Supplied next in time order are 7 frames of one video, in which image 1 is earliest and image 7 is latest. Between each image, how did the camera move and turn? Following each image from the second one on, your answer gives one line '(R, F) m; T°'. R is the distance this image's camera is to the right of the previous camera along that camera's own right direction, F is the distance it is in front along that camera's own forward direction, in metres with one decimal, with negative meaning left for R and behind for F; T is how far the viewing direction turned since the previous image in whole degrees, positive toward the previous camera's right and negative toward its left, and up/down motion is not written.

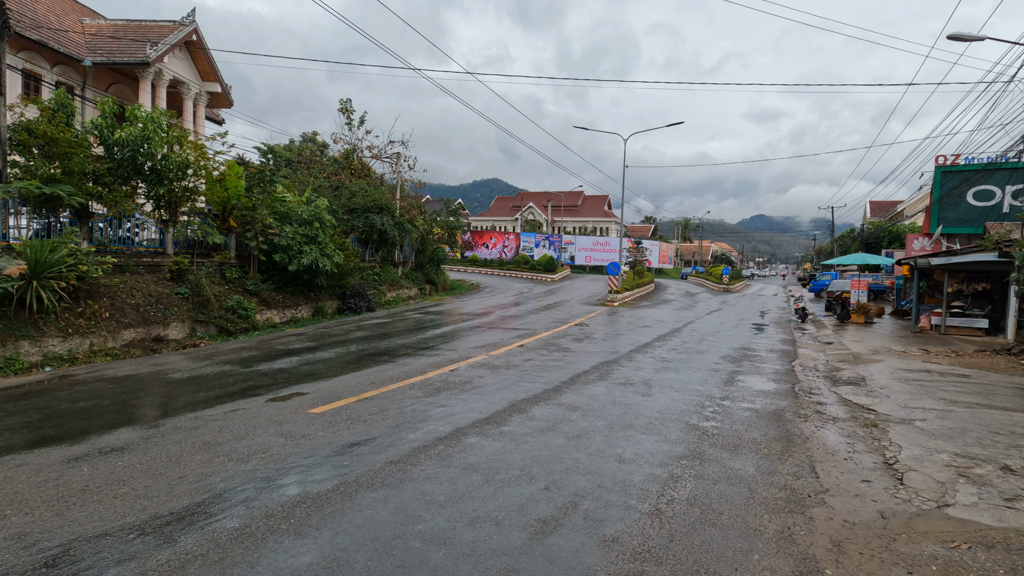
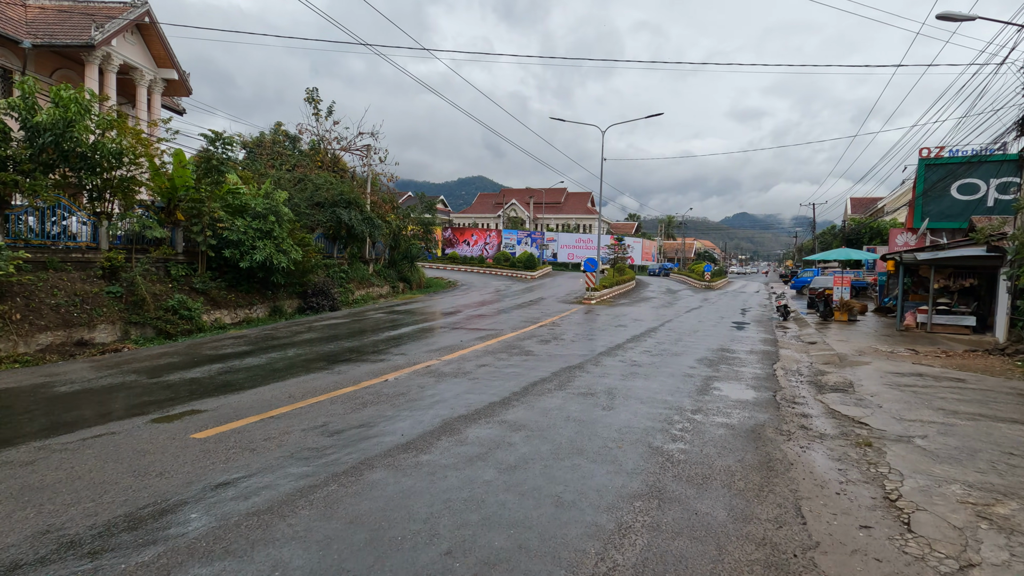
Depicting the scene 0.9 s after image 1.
(+0.5, +1.0) m; +2°
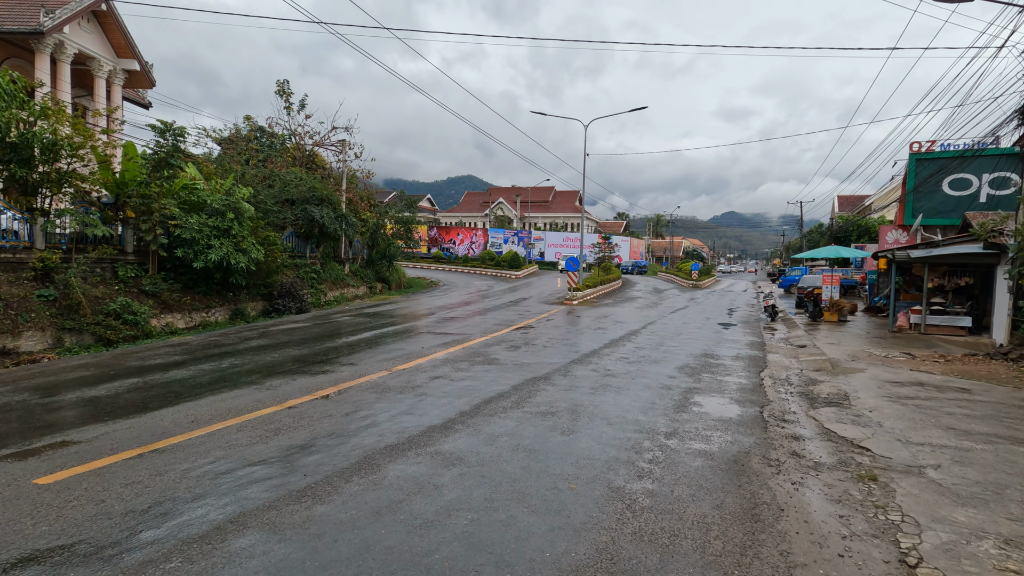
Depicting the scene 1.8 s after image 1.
(+0.5, +0.9) m; +1°
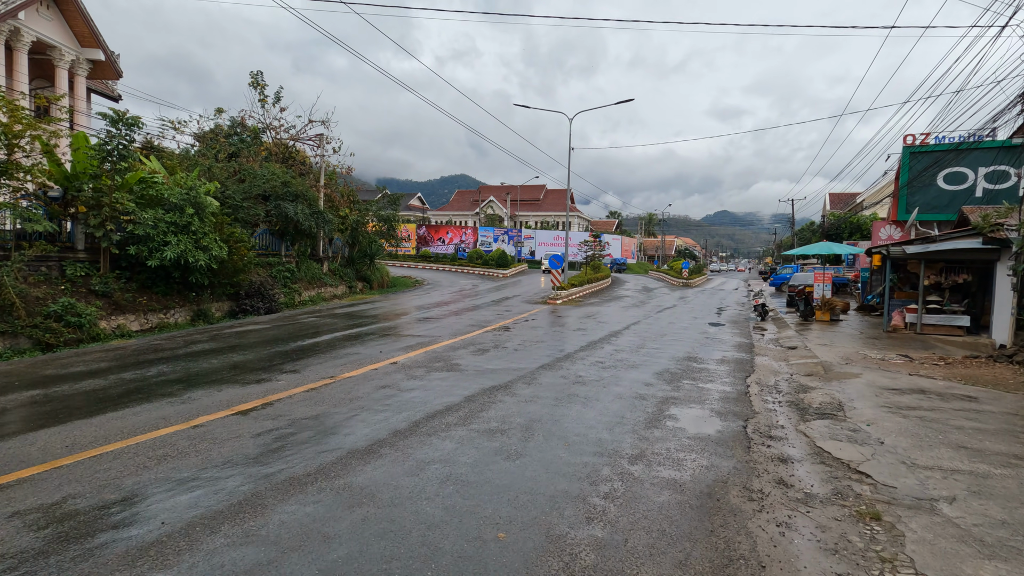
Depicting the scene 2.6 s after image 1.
(+0.5, +0.8) m; +1°
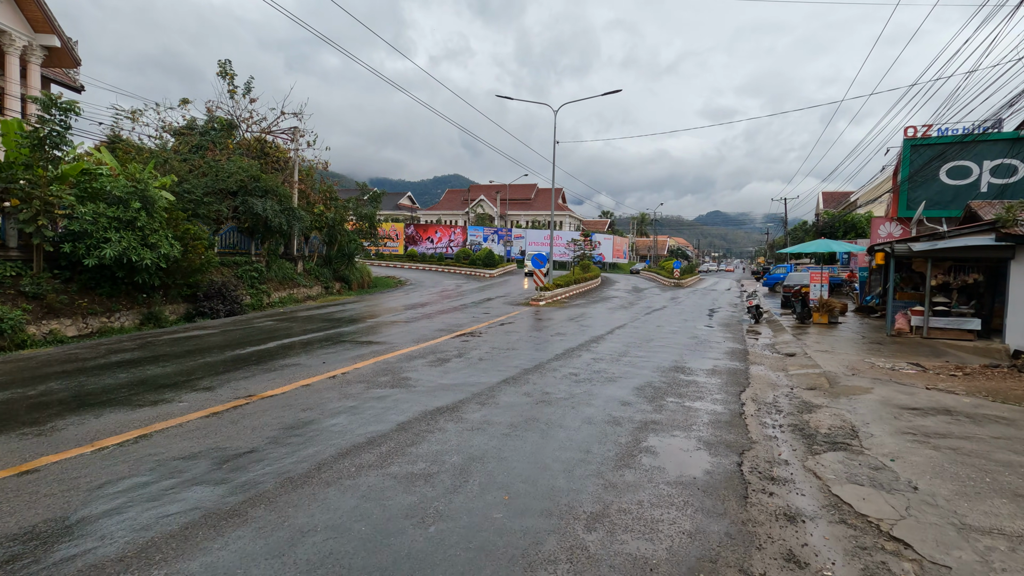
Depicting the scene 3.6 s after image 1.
(+0.5, +1.2) m; +1°
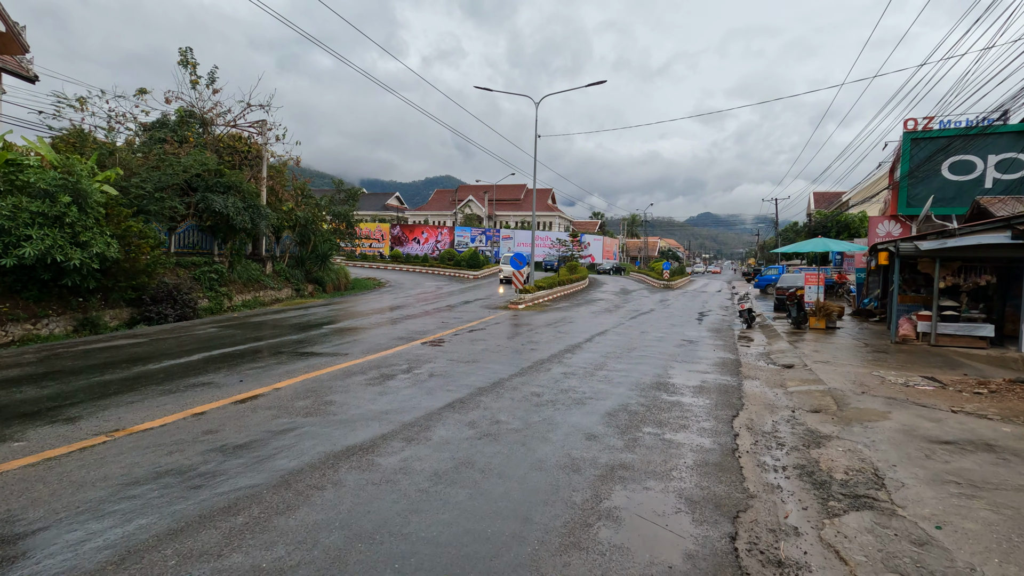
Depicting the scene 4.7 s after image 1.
(+0.5, +1.3) m; +1°
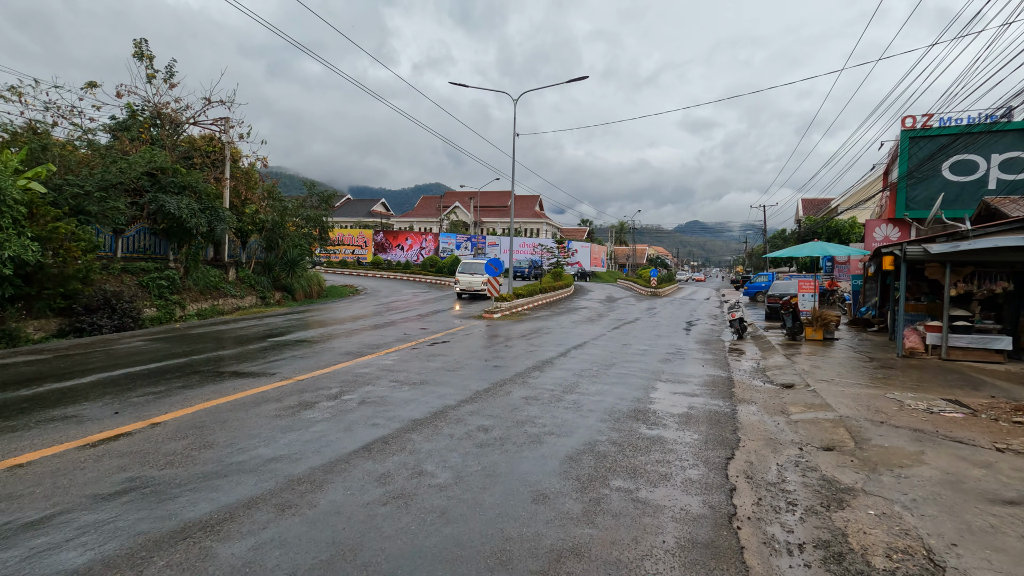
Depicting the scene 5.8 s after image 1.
(+0.5, +1.3) m; +1°
